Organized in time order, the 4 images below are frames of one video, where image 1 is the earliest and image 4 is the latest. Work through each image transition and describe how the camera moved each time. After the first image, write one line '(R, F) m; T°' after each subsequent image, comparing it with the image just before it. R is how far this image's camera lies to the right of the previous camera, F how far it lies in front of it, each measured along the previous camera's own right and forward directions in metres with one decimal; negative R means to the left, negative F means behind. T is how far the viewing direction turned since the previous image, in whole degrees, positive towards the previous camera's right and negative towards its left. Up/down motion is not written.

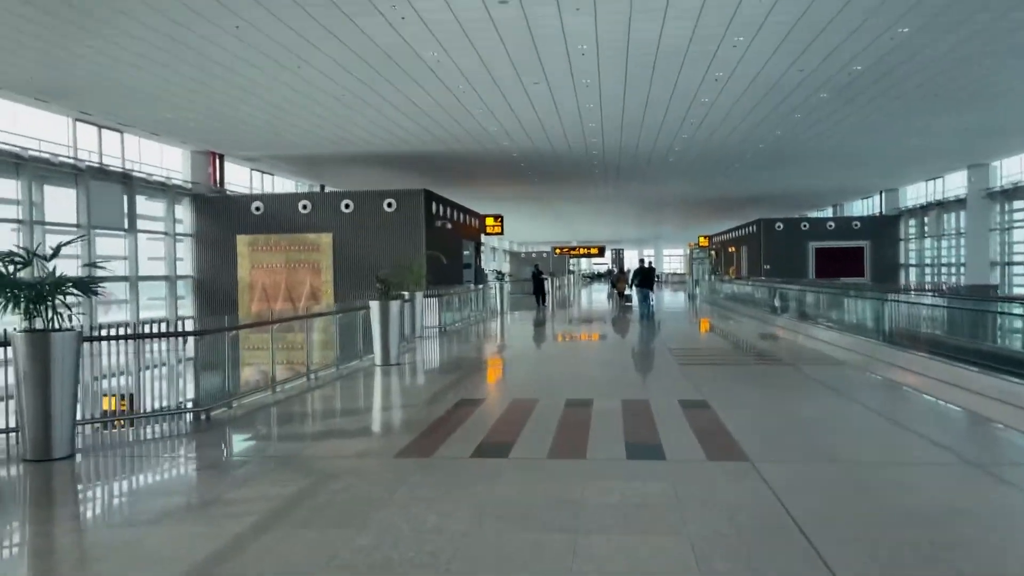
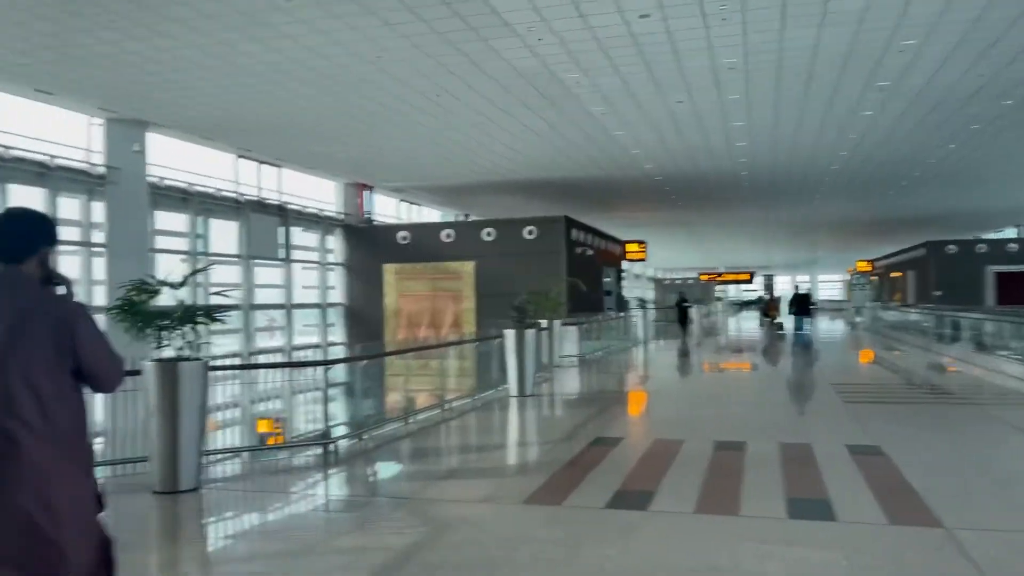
(0.0, +0.4) m; -10°
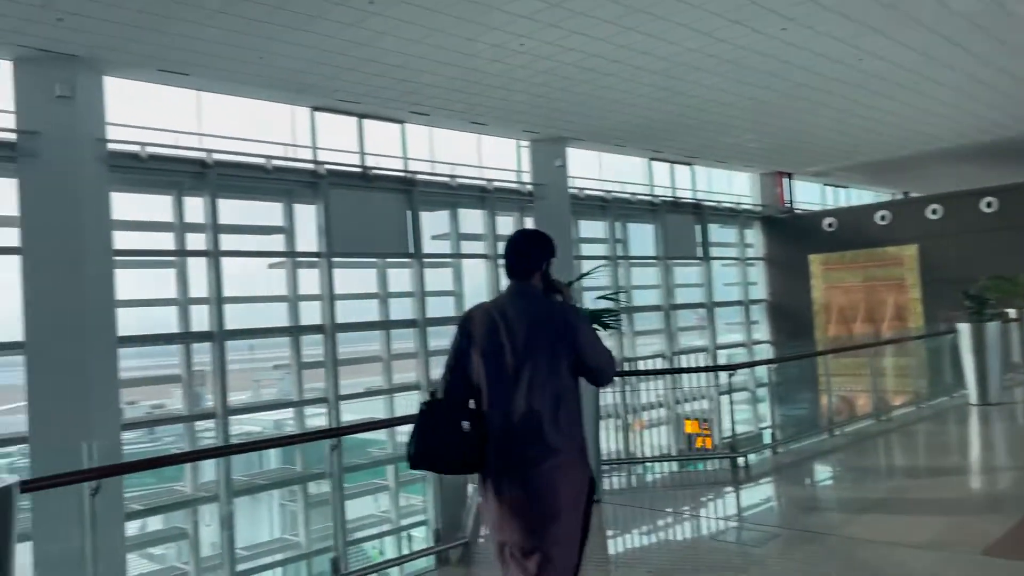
(+0.1, +0.5) m; -30°
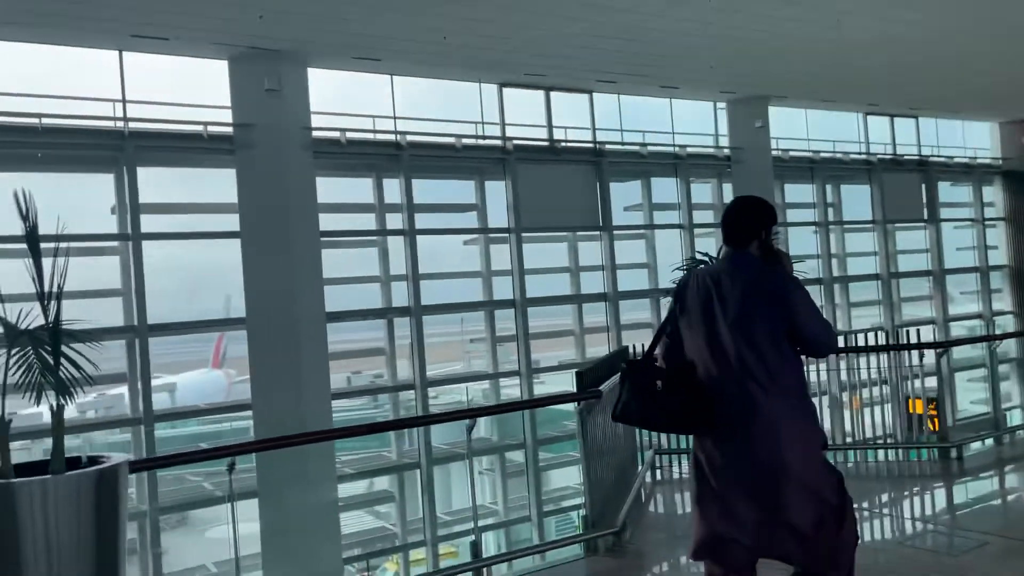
(+0.2, +0.2) m; -15°
